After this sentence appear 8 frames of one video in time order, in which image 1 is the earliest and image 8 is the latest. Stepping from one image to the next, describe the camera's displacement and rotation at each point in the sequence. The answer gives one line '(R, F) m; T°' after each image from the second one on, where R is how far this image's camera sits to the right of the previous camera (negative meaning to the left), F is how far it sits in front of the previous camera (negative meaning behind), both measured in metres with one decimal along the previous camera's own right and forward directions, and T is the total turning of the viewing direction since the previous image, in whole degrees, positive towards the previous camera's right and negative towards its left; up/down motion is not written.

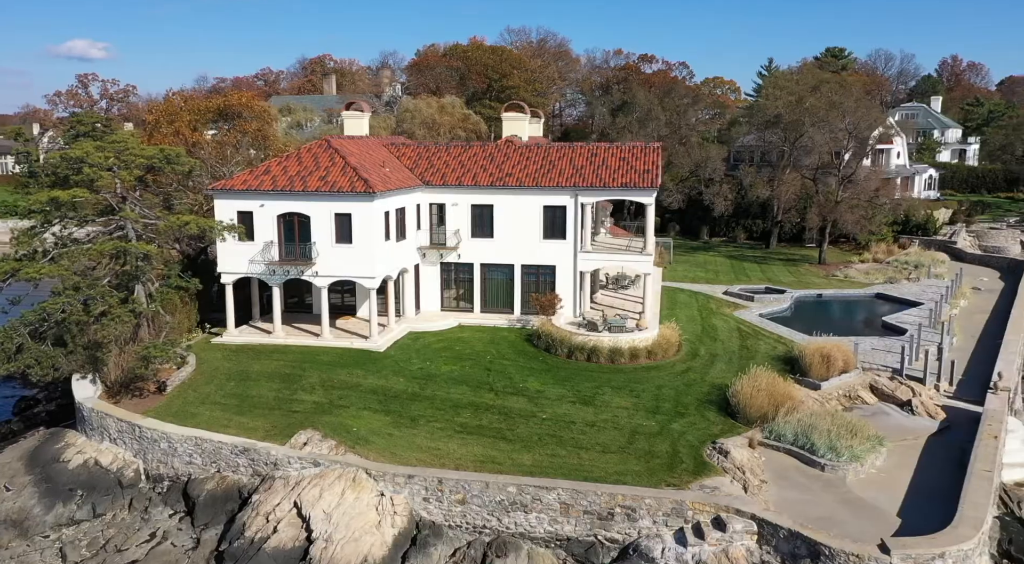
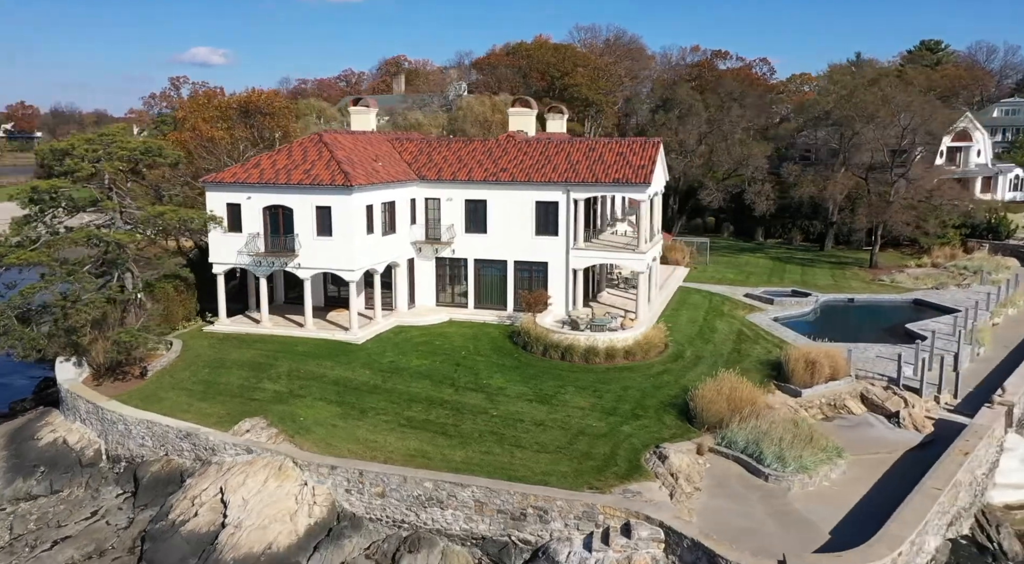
(+3.8, +0.6) m; -6°
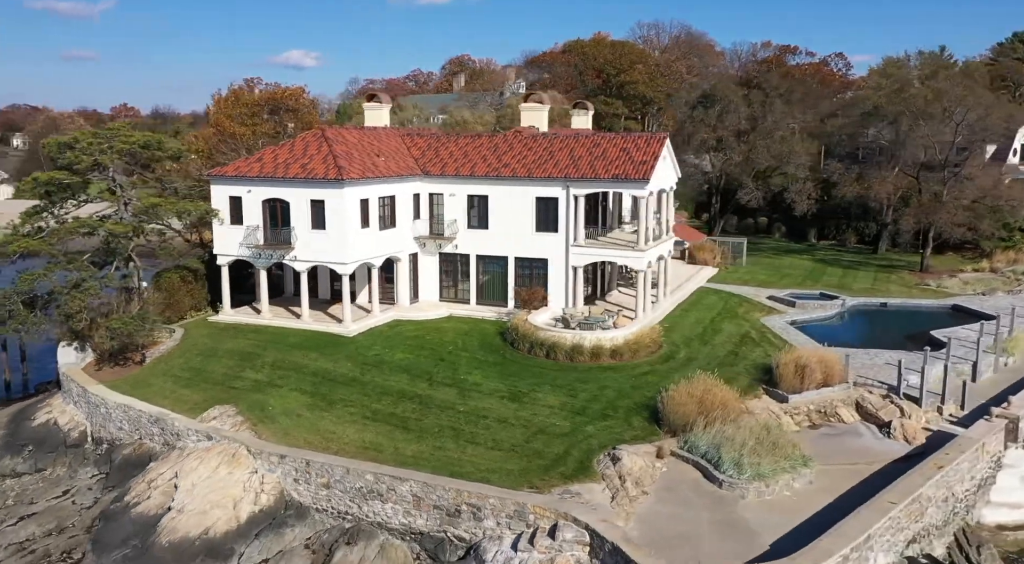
(+2.9, +0.4) m; -5°
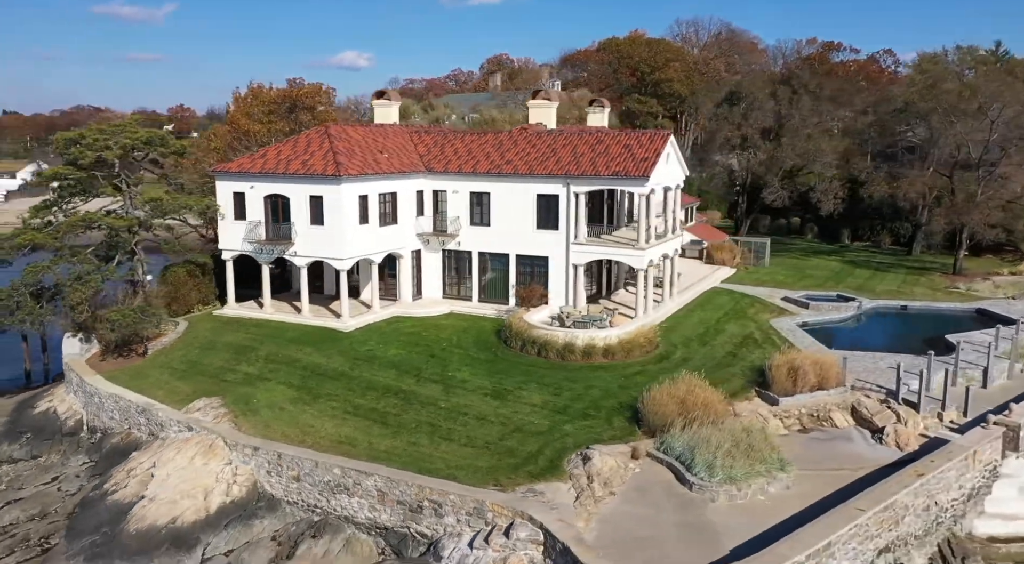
(+1.7, +0.2) m; -3°
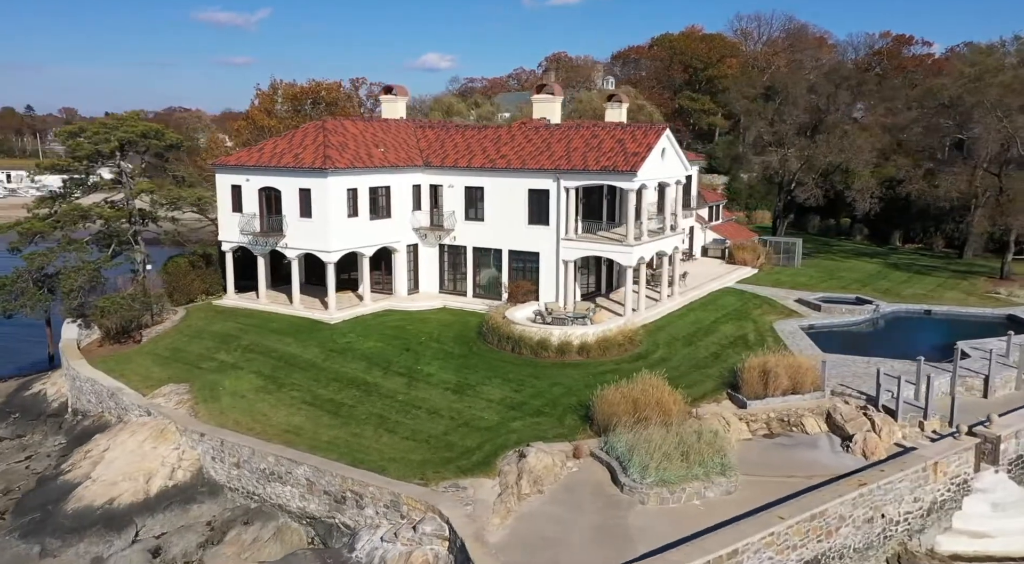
(+3.1, +0.4) m; -5°
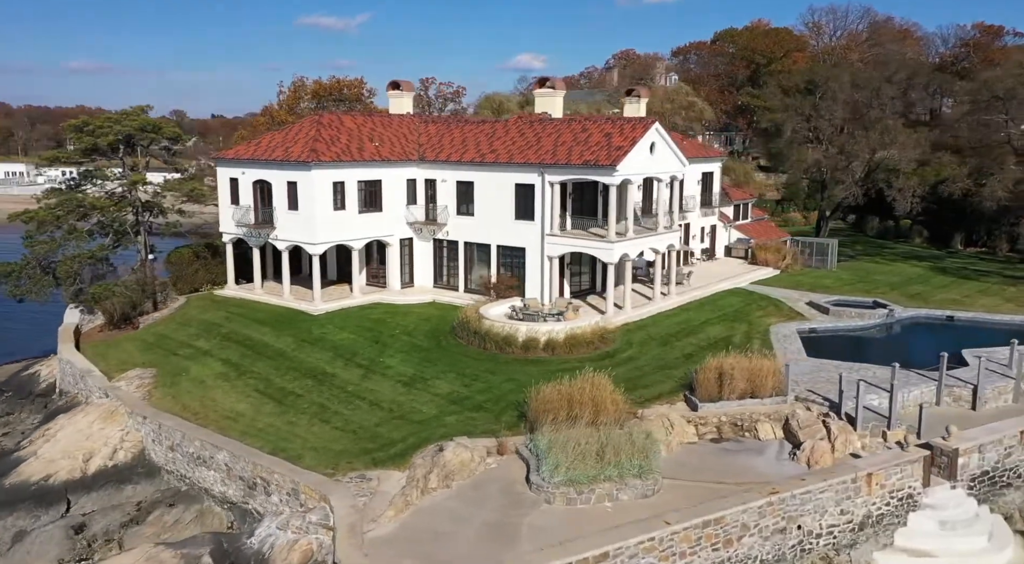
(+3.6, +0.5) m; -5°
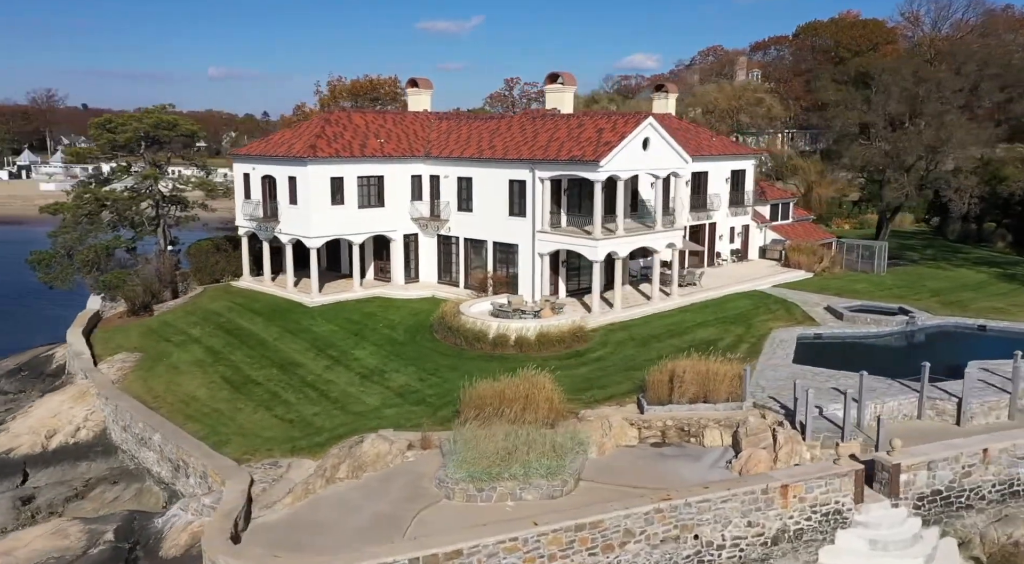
(+4.0, +0.4) m; -7°
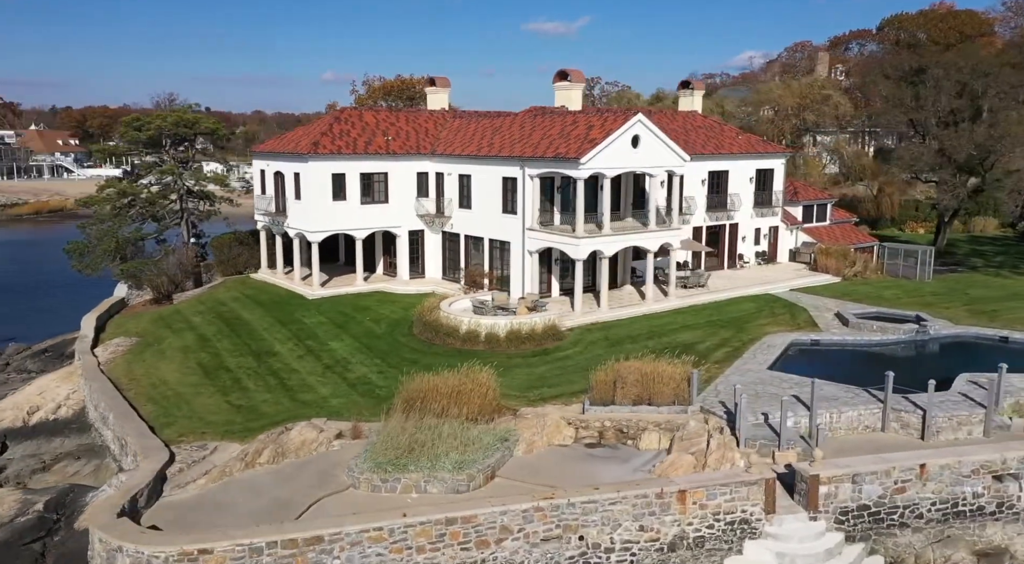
(+3.8, +0.1) m; -6°
